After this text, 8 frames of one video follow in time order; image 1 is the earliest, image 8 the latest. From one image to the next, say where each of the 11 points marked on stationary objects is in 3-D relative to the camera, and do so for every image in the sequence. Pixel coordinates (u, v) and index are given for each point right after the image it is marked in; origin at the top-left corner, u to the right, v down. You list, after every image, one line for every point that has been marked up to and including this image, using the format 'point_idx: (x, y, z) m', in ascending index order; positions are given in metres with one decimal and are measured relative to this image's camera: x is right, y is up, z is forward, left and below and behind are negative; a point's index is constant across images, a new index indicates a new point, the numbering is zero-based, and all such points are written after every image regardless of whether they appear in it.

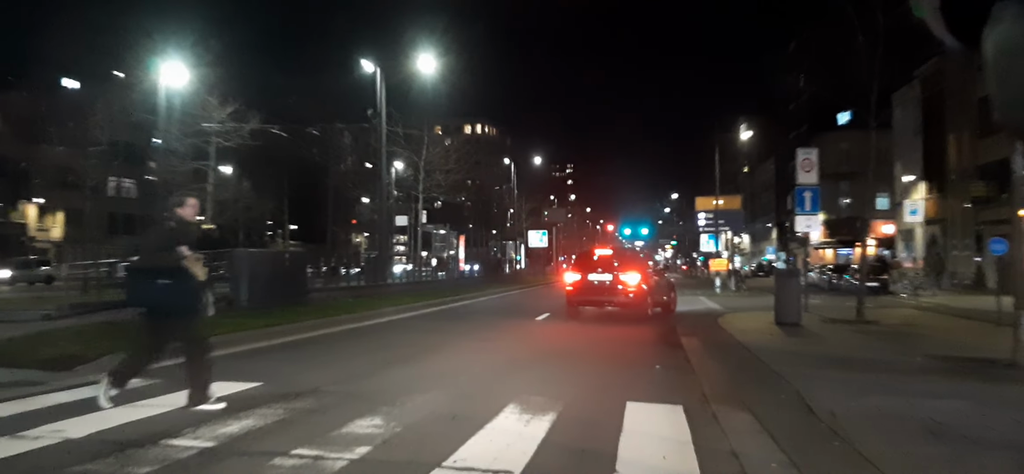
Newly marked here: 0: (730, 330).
0: (+4.5, -1.9, +17.0) m
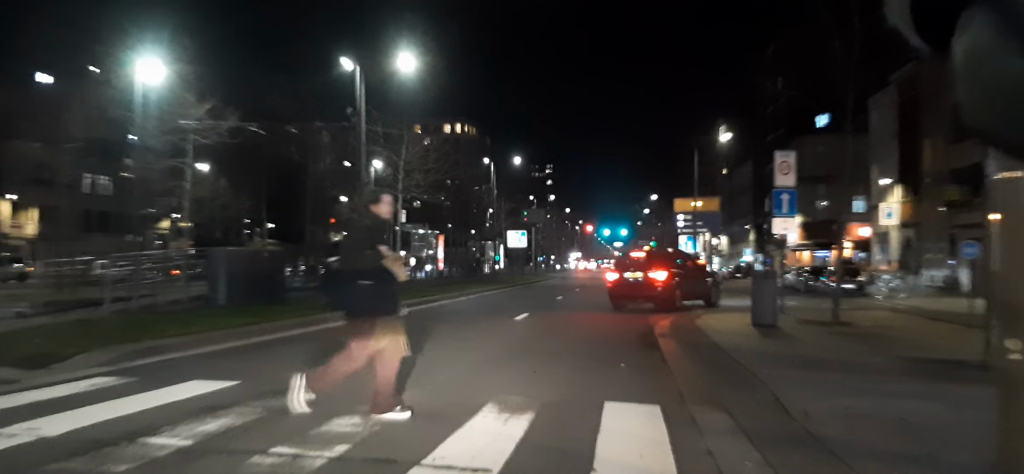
0: (+4.0, -1.9, +17.1) m
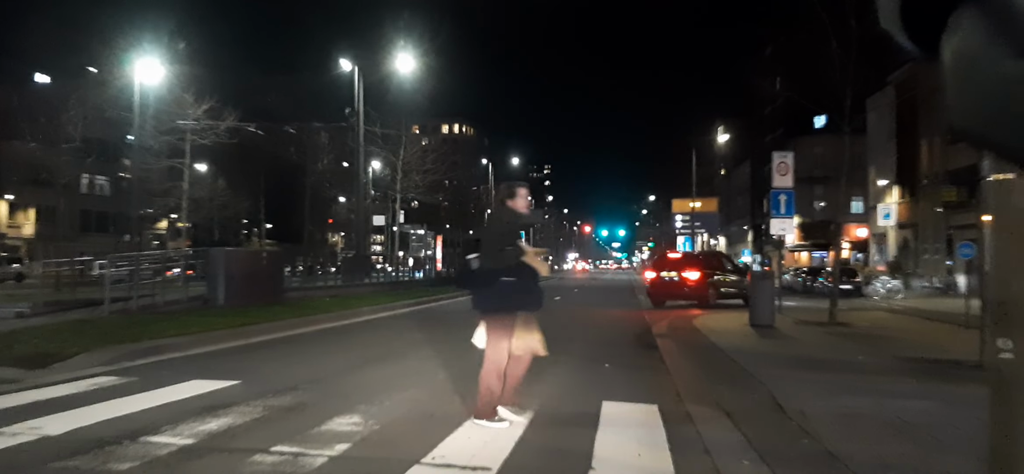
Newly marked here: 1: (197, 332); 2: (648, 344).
0: (+4.0, -2.0, +17.2) m
1: (-5.3, -1.6, +13.8) m
2: (+2.6, -2.0, +15.3) m
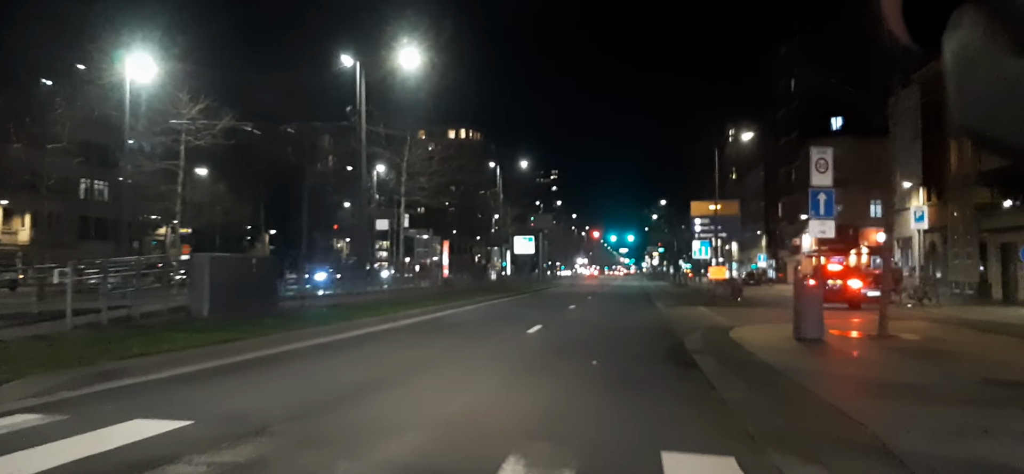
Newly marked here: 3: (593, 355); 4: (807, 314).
0: (+4.3, -2.0, +15.3) m
1: (-5.0, -1.6, +12.0) m
2: (+2.9, -2.0, +13.4) m
3: (+1.5, -2.1, +14.6) m
4: (+5.6, -1.5, +15.7) m
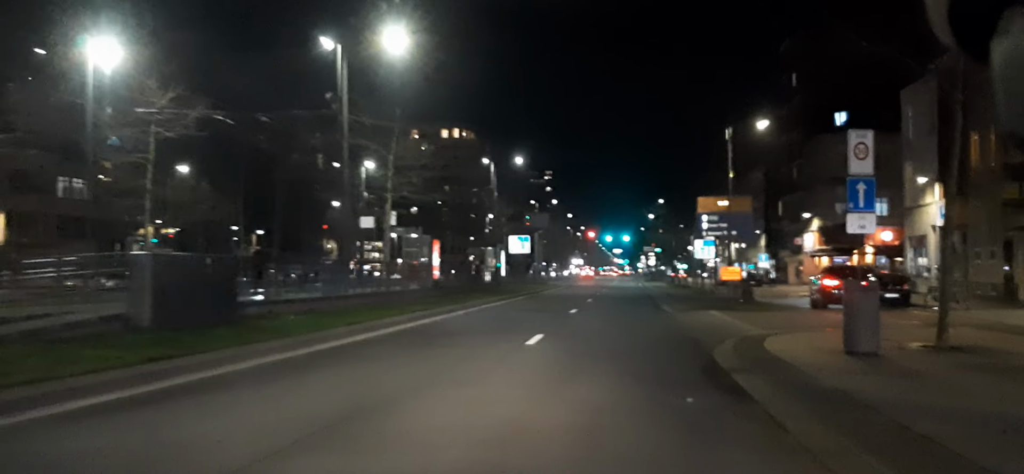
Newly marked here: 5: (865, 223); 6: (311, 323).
0: (+4.3, -1.9, +12.8) m
1: (-5.0, -1.6, +9.4) m
2: (+2.9, -2.0, +10.9) m
3: (+1.4, -2.0, +12.1) m
4: (+5.5, -1.4, +13.2) m
5: (+7.5, +0.3, +17.6) m
6: (-4.8, -2.0, +19.2) m
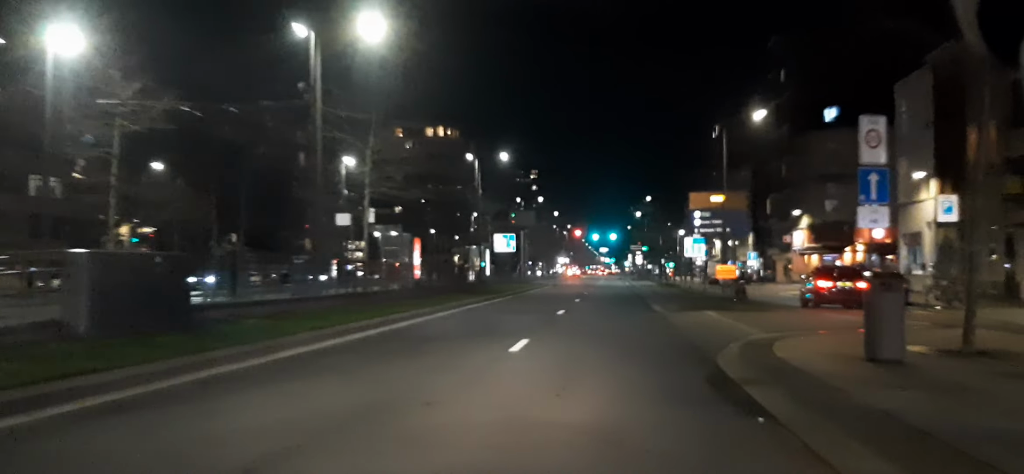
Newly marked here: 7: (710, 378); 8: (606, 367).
0: (+4.0, -1.8, +11.4) m
1: (-5.2, -1.5, +7.9) m
2: (+2.6, -1.9, +9.4) m
3: (+1.2, -2.0, +10.6) m
4: (+5.3, -1.3, +11.8) m
5: (+7.2, +0.4, +16.2) m
6: (-5.1, -2.0, +17.6) m
7: (+2.8, -2.0, +11.7) m
8: (+1.5, -2.0, +13.4) m
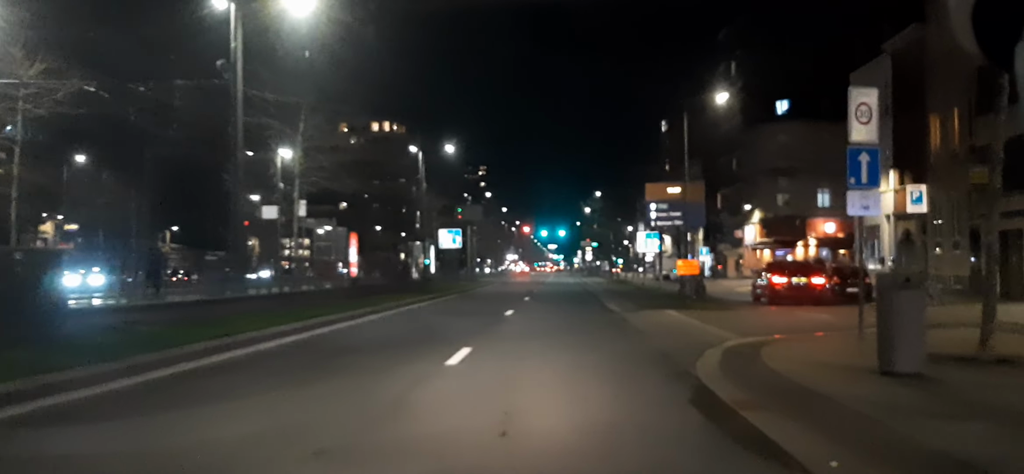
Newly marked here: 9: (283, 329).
0: (+3.3, -1.7, +9.2) m
1: (-5.7, -1.4, +5.1) m
2: (+2.1, -1.7, +7.2) m
3: (+0.5, -1.8, +8.3) m
4: (+4.5, -1.1, +9.7) m
5: (+6.1, +0.6, +14.2) m
6: (-6.2, -1.8, +14.8) m
7: (+2.1, -1.8, +9.4) m
8: (+0.7, -1.9, +11.0) m
9: (-4.9, -2.0, +17.7) m
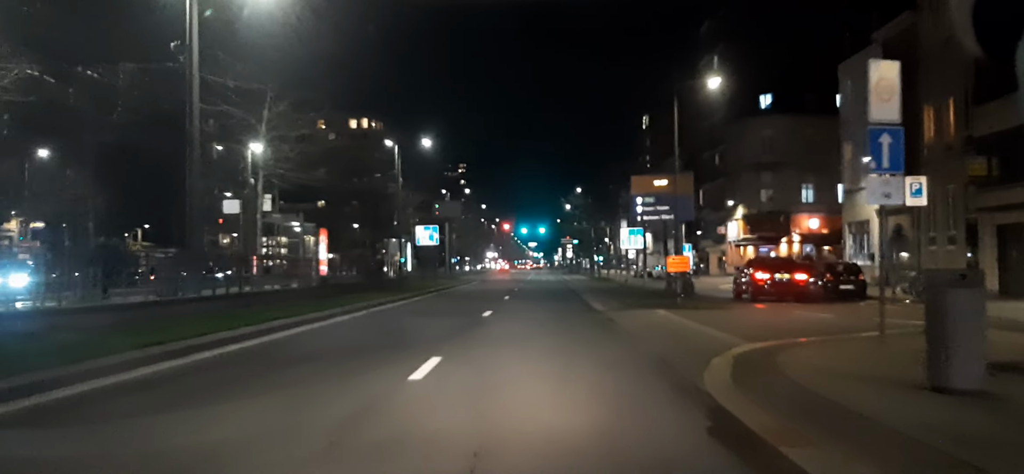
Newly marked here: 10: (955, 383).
0: (+3.1, -1.6, +7.5) m
1: (-5.8, -1.3, +3.3) m
2: (+1.9, -1.6, +5.5) m
3: (+0.3, -1.7, +6.6) m
4: (+4.3, -1.0, +8.1) m
5: (+5.8, +0.7, +12.7) m
6: (-6.6, -1.7, +13.0) m
7: (+1.8, -1.7, +7.7) m
8: (+0.4, -1.7, +9.3) m
9: (-5.3, -1.9, +15.9) m
10: (+4.3, -1.4, +8.2) m
